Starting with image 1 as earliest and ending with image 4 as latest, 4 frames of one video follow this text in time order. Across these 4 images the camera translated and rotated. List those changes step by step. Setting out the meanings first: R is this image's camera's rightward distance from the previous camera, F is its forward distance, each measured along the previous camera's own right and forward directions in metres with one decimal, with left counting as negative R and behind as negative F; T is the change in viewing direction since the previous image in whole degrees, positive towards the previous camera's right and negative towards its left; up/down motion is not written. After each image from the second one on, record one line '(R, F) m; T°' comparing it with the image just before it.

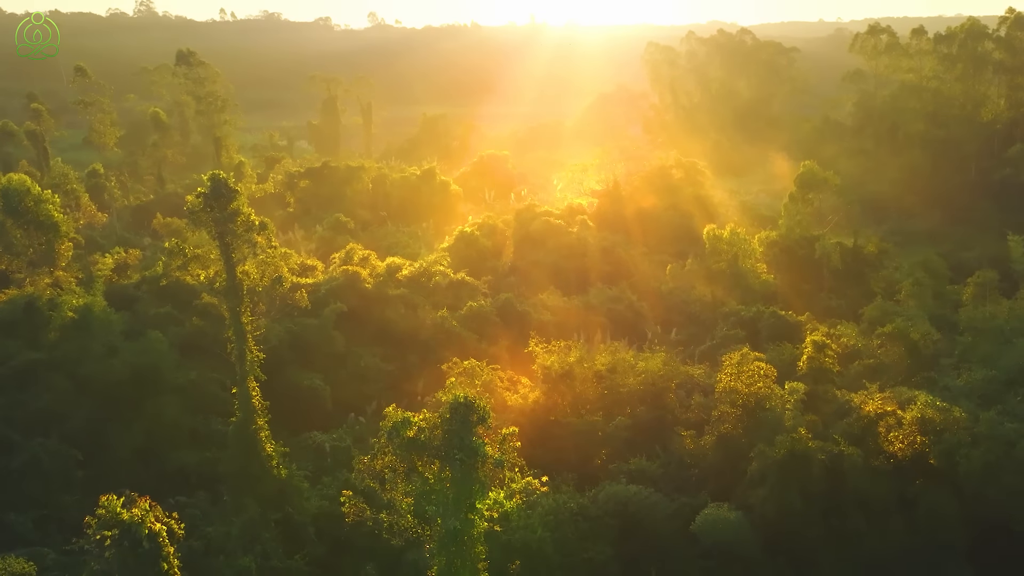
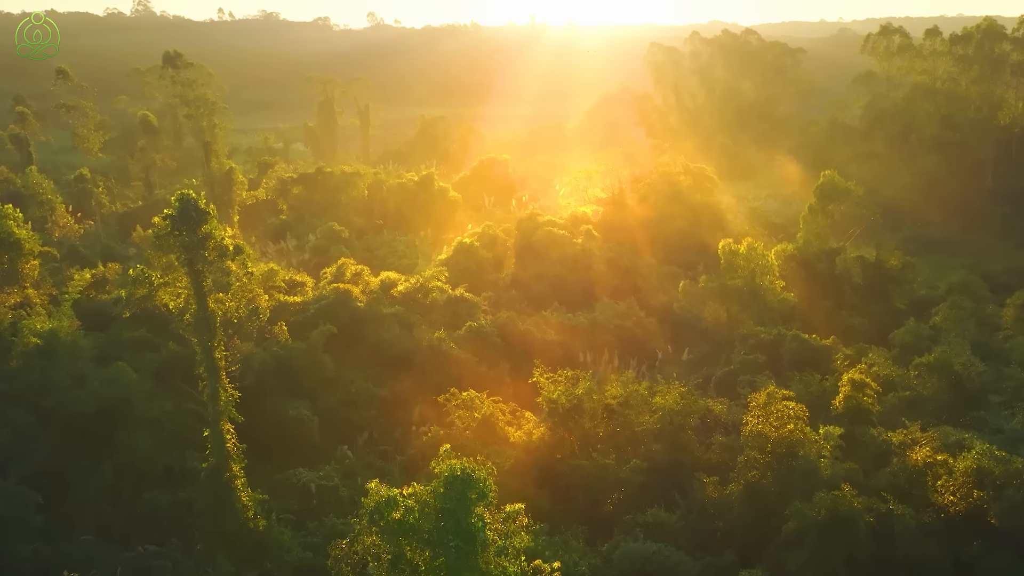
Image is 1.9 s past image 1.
(-0.1, +1.4) m; 0°
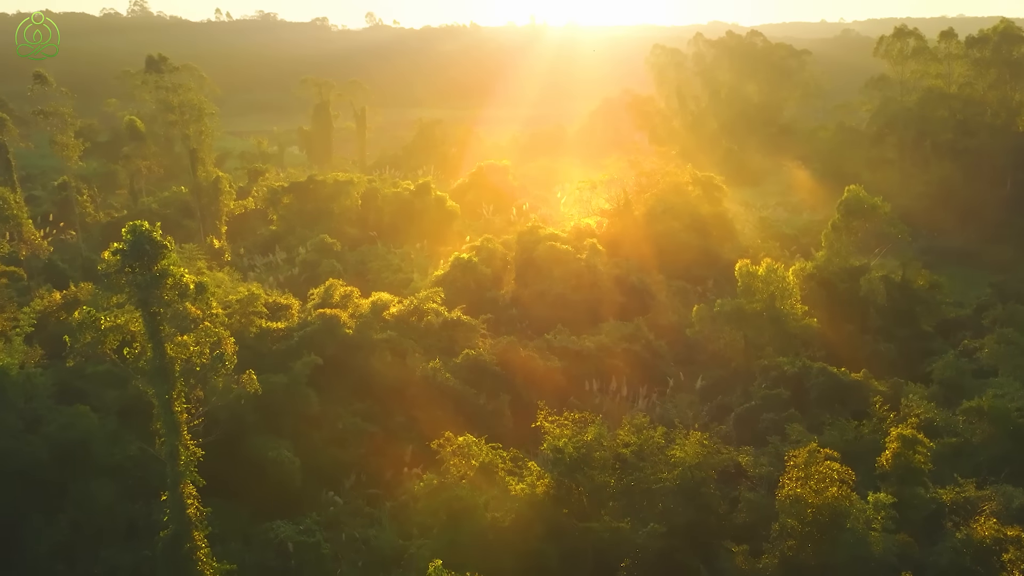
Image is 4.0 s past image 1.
(0.0, +1.5) m; 0°
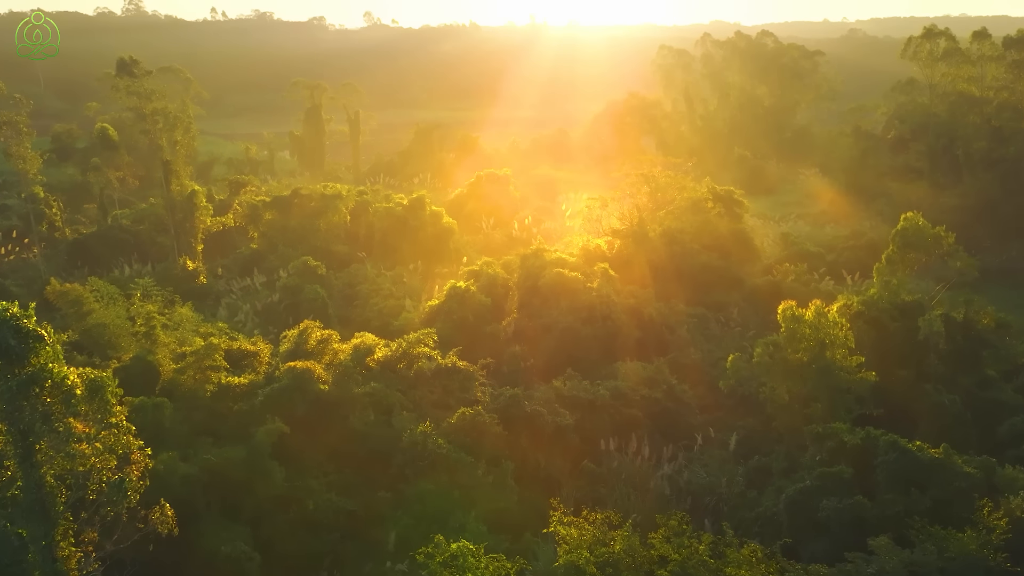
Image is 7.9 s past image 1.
(-0.1, +2.9) m; 0°
